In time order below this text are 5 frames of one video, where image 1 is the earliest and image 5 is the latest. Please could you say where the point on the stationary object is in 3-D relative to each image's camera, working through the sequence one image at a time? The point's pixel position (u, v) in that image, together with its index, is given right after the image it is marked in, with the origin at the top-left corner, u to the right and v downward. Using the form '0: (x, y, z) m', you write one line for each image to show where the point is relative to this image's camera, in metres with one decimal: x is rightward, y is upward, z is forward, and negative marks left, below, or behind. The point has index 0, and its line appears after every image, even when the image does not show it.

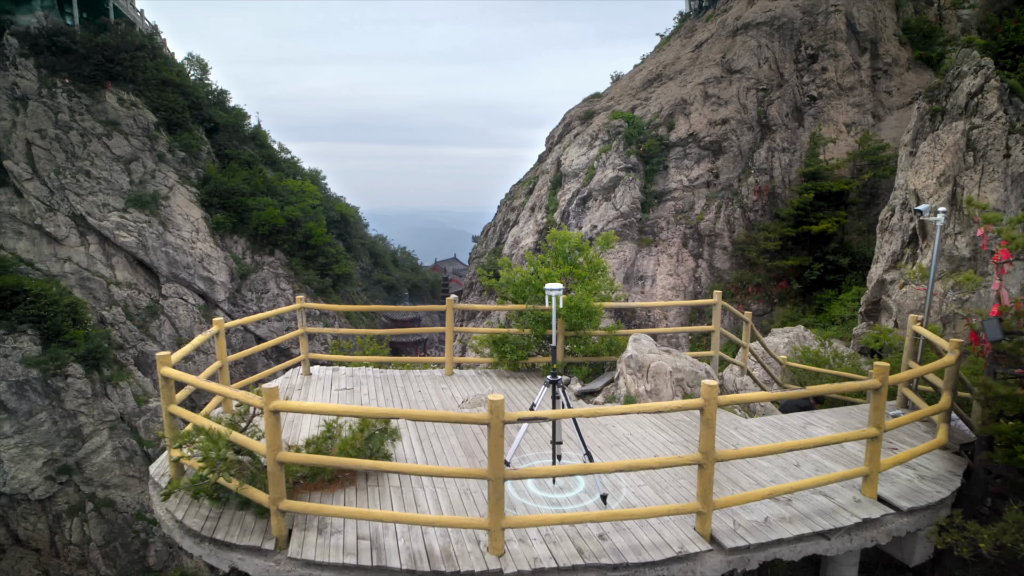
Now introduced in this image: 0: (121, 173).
0: (-6.8, +2.0, +9.9) m
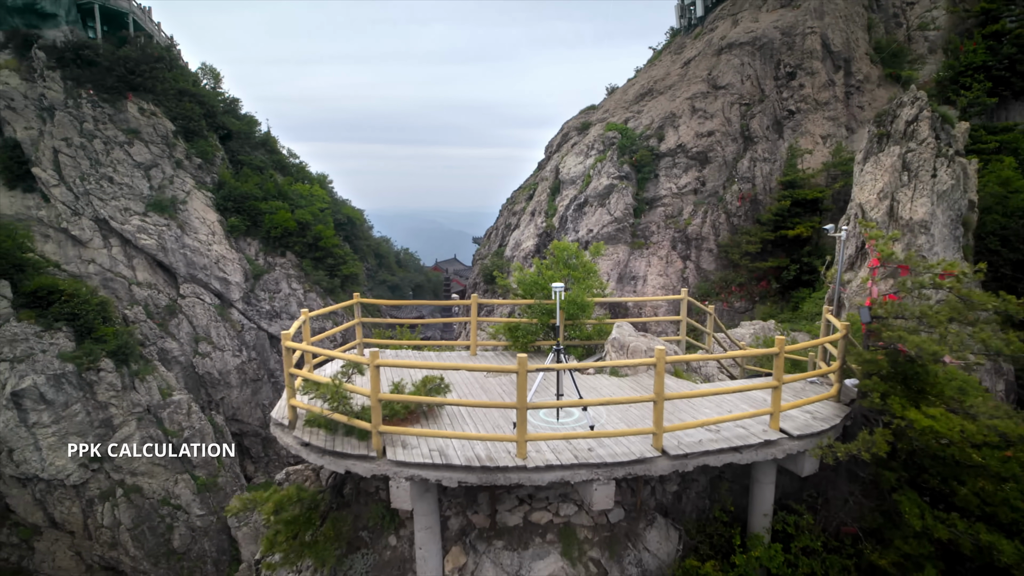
0: (-6.8, +2.0, +10.4) m
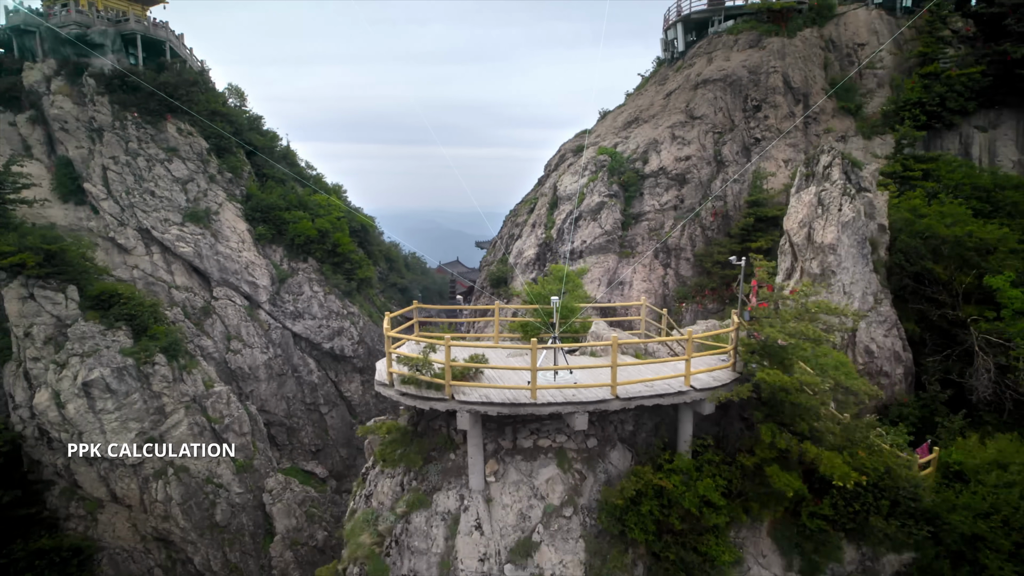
0: (-6.7, +1.9, +11.5) m
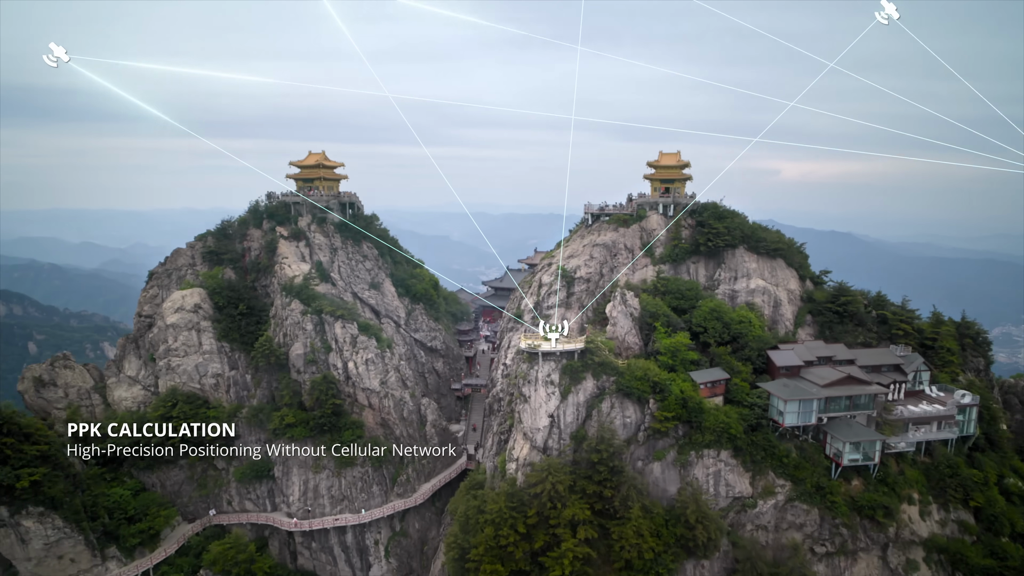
0: (-6.4, +0.6, +24.9) m
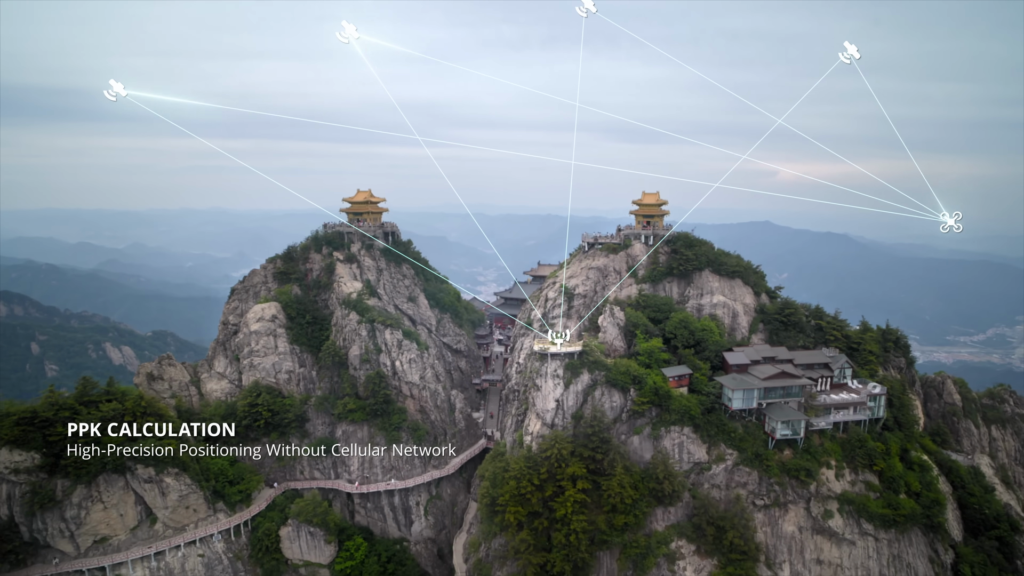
0: (-5.8, -0.1, +30.7) m
